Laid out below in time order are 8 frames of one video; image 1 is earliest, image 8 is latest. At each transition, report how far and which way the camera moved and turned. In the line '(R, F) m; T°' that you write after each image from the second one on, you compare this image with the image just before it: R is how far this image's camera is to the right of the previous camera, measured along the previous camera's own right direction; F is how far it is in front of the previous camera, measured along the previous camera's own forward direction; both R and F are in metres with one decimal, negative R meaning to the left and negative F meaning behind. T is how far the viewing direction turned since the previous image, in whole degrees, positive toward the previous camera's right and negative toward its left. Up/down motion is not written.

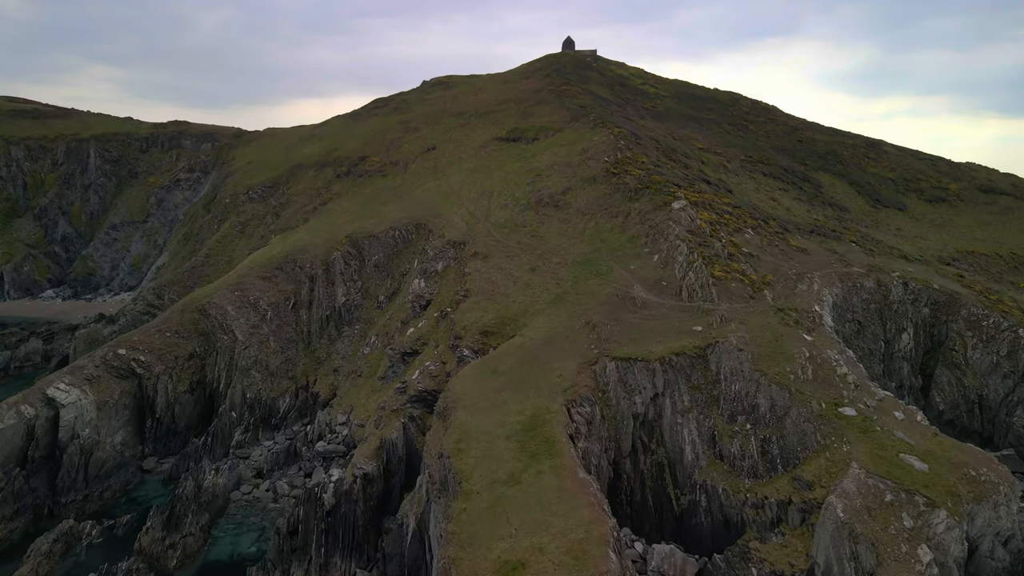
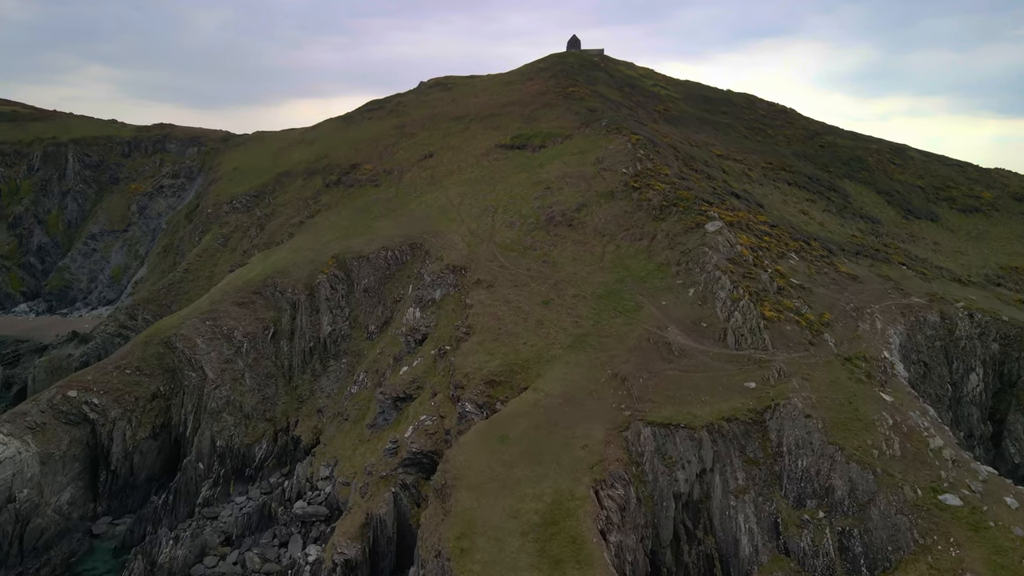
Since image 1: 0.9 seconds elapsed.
(-0.7, +7.8) m; 0°
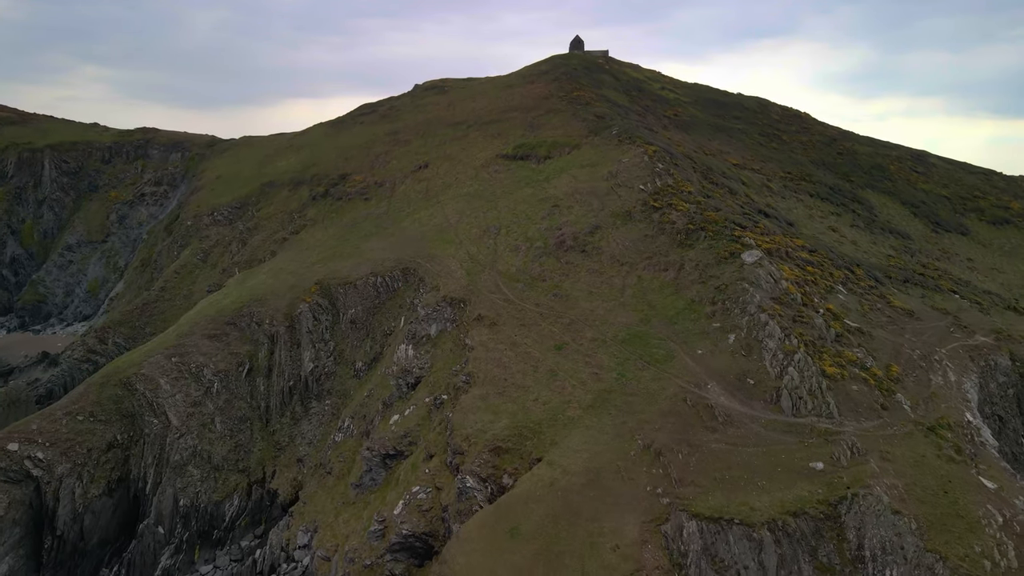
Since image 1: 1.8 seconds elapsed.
(-0.6, +6.8) m; 0°
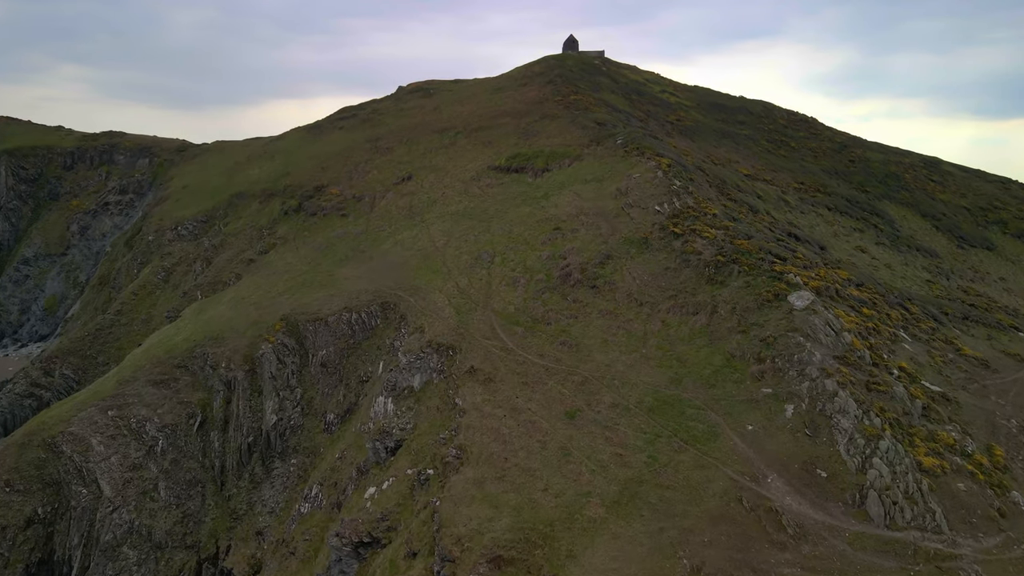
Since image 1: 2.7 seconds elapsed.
(-0.7, +7.7) m; +1°
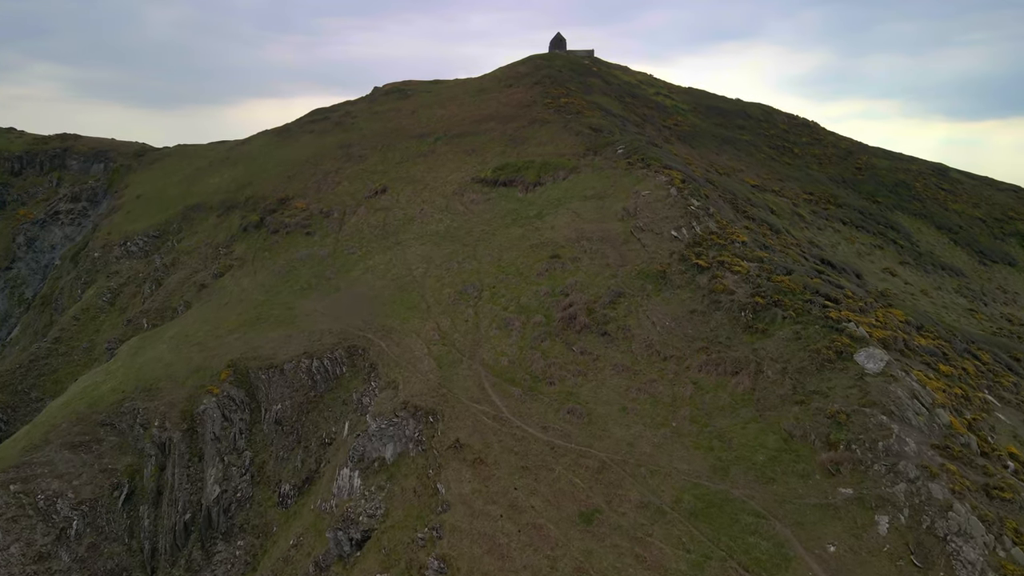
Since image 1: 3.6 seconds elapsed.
(-0.6, +7.7) m; +2°
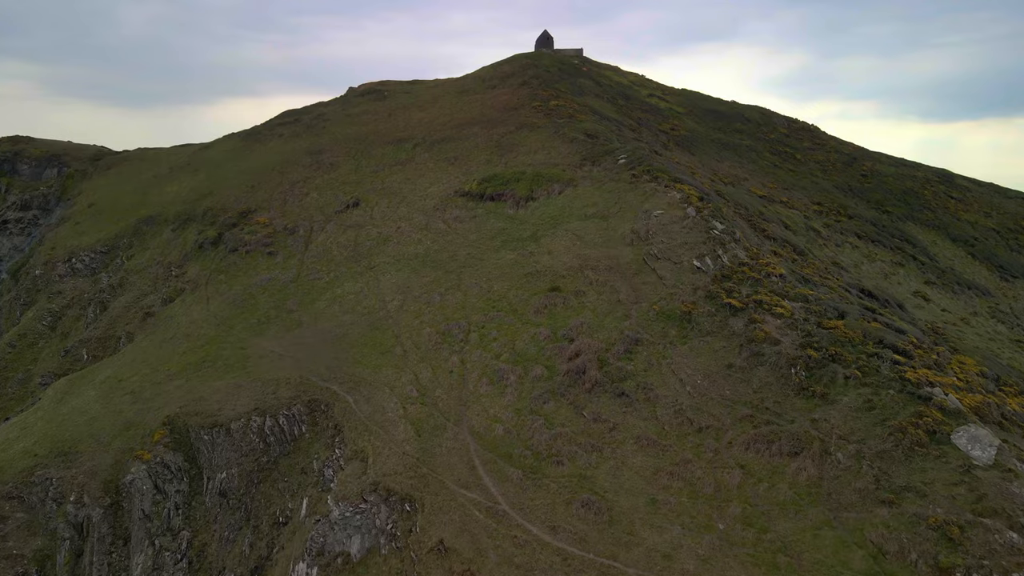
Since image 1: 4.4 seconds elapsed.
(-0.6, +6.8) m; +1°
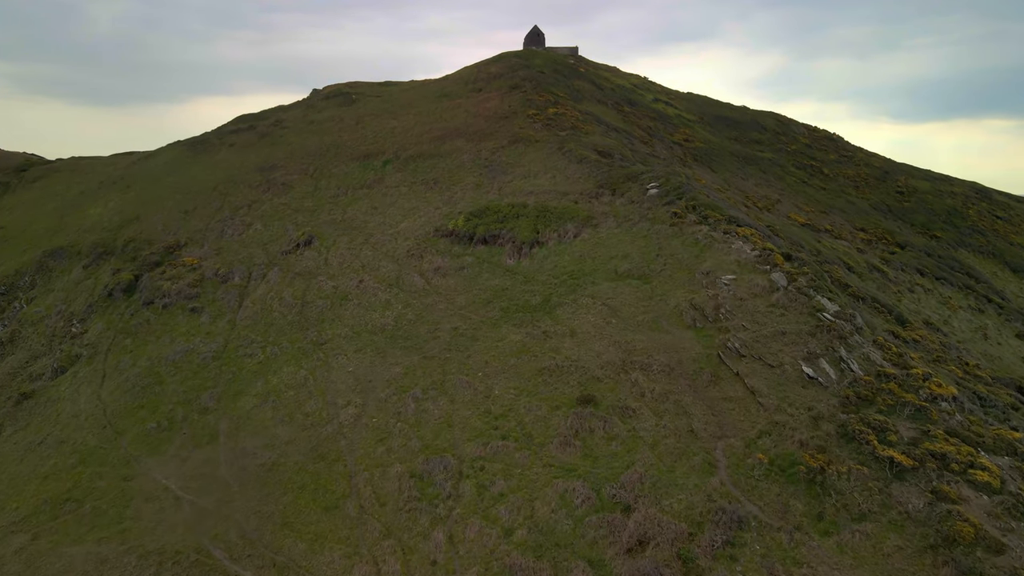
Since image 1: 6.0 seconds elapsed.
(-1.1, +12.6) m; +2°
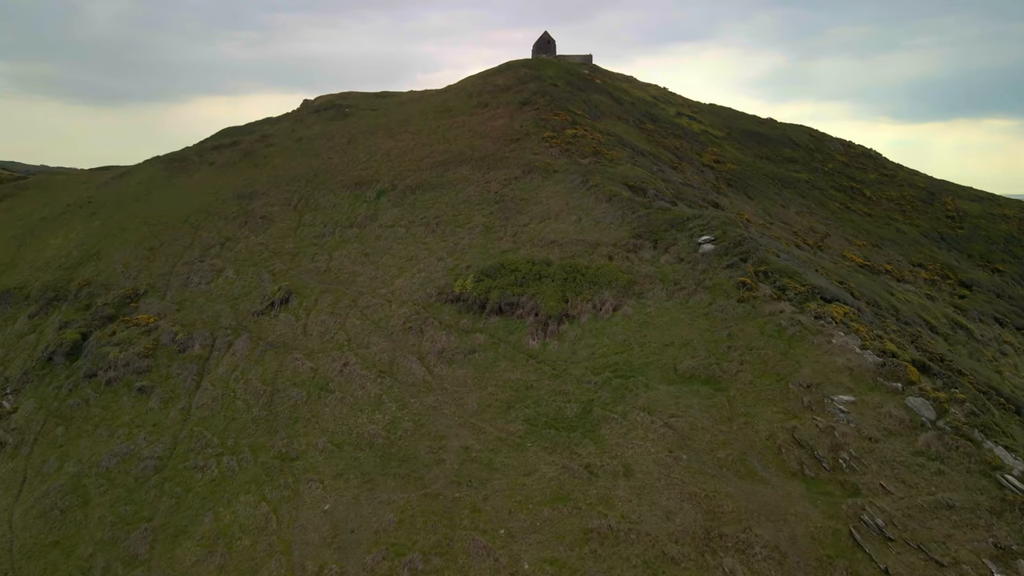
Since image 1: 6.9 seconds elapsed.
(-1.0, +7.9) m; 0°
